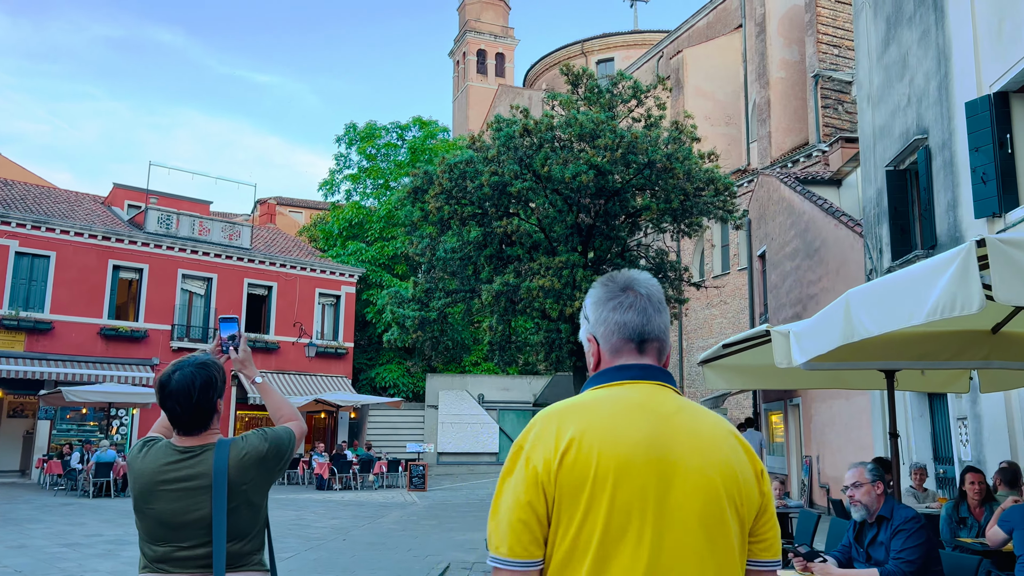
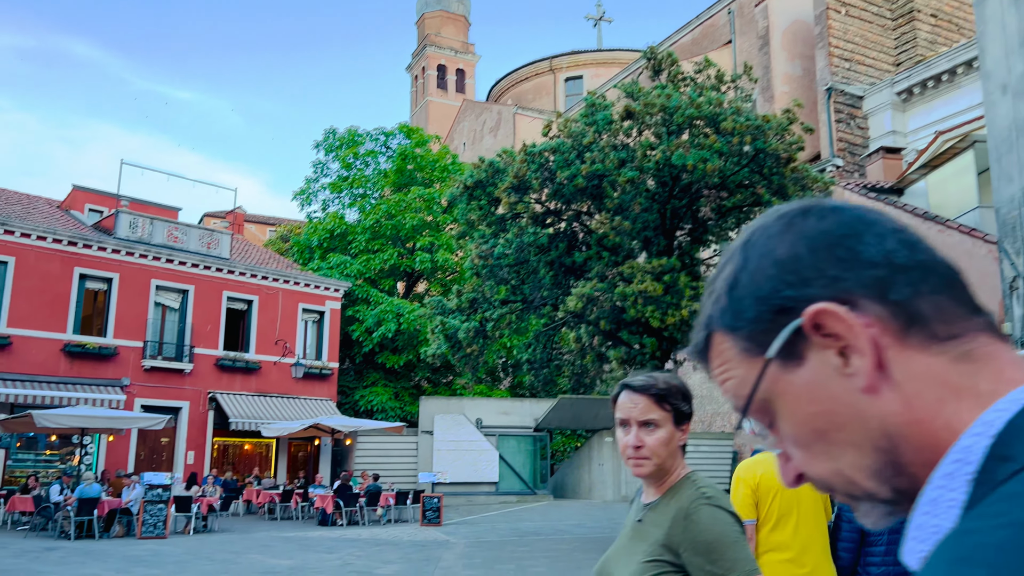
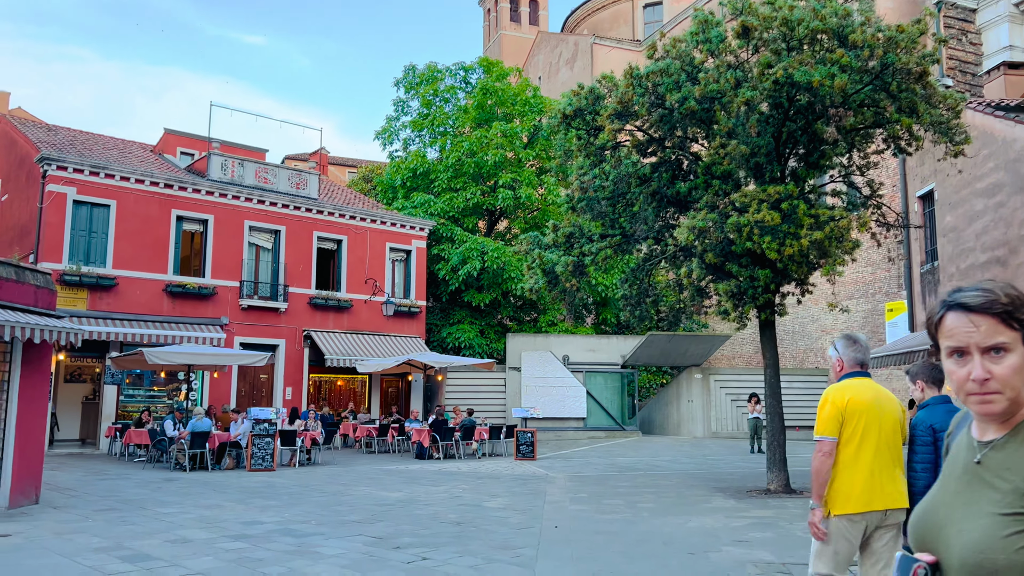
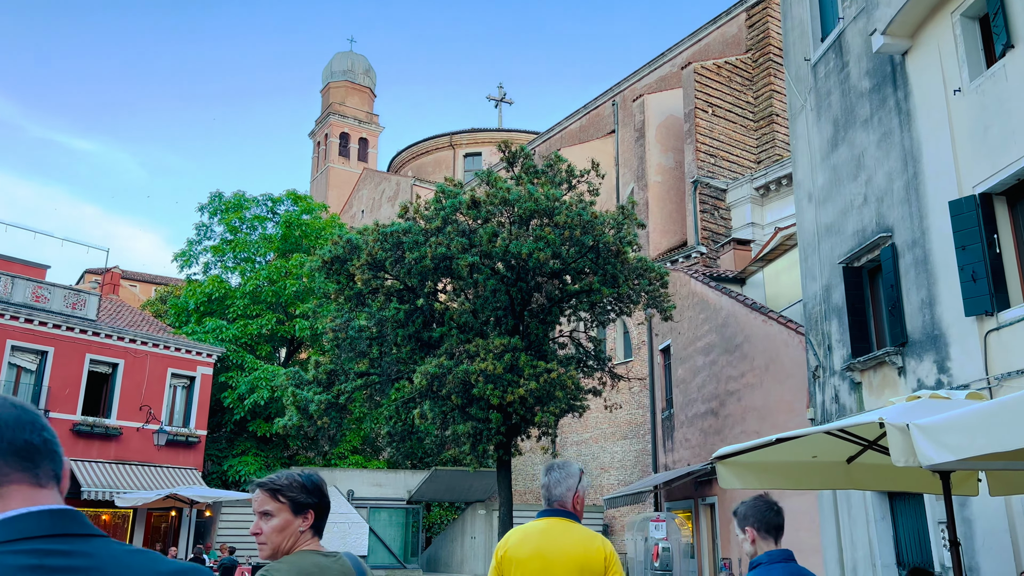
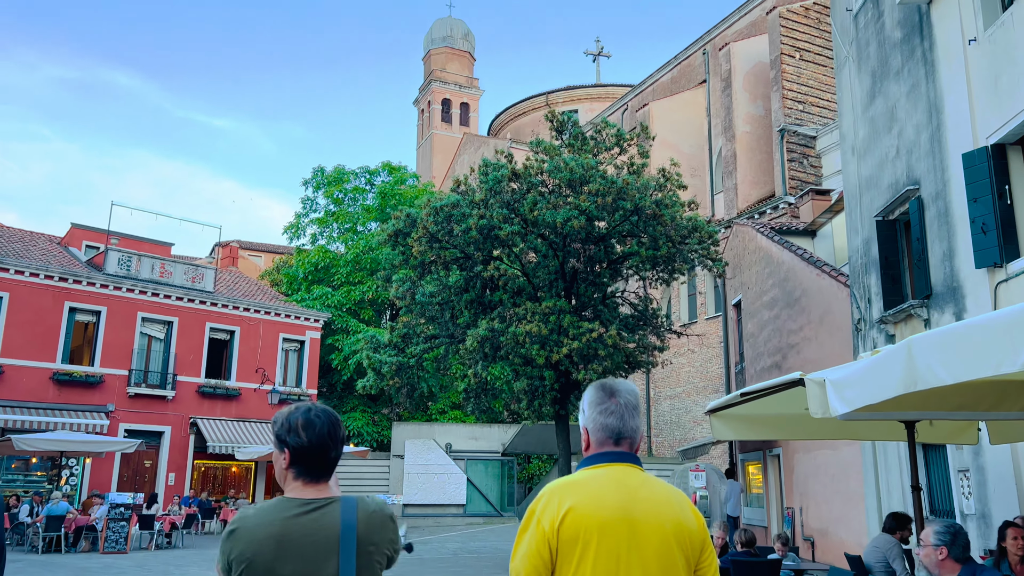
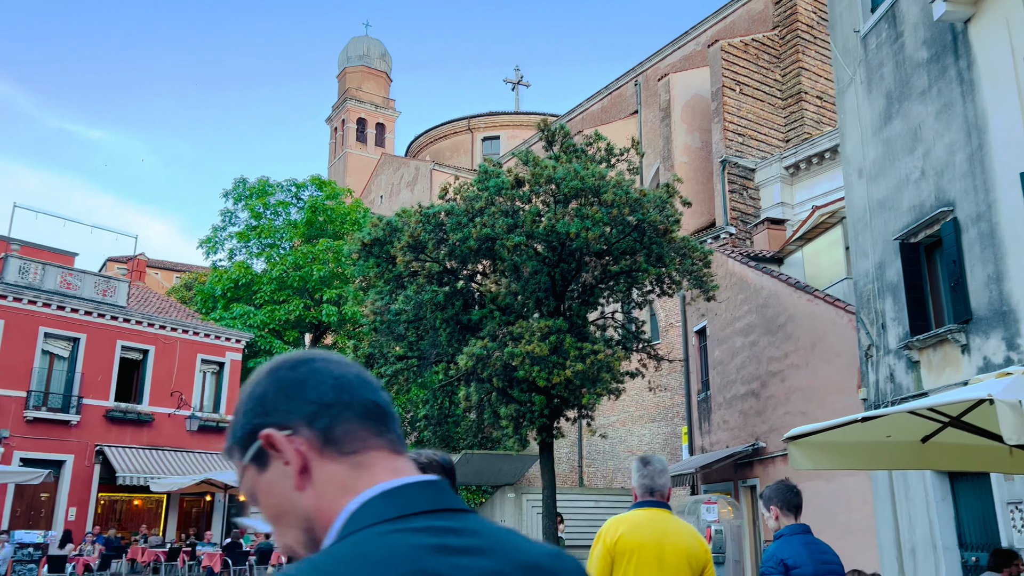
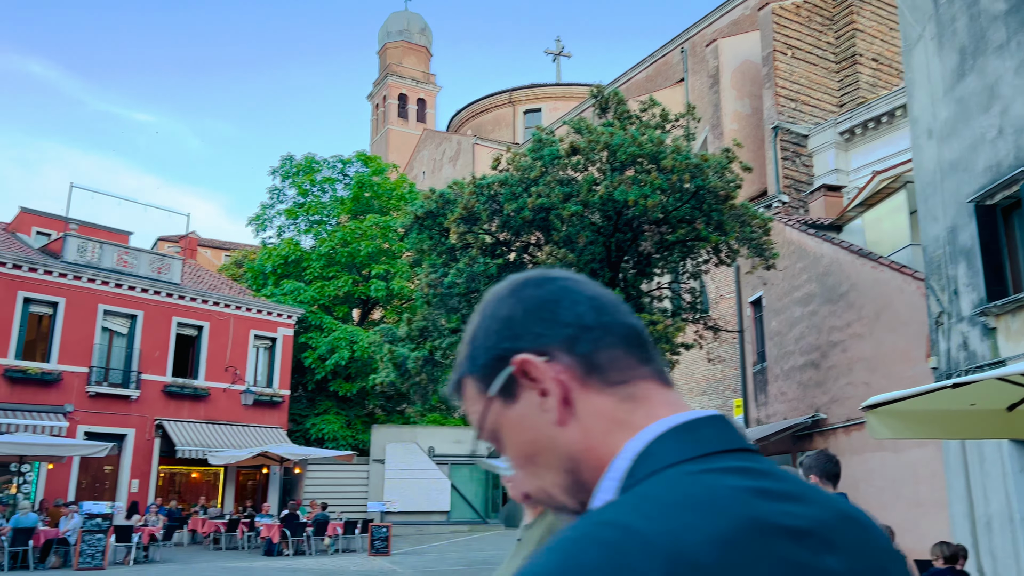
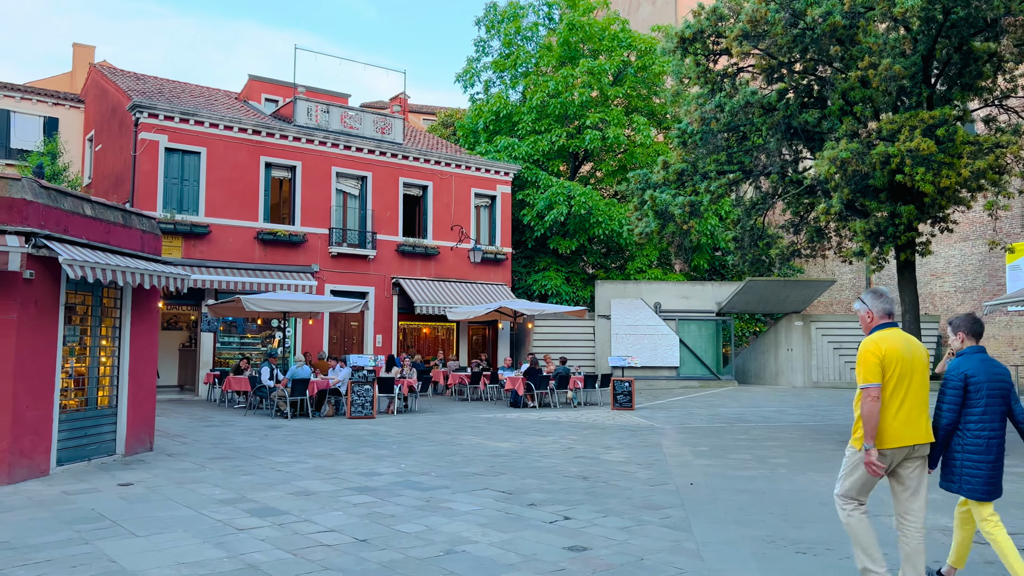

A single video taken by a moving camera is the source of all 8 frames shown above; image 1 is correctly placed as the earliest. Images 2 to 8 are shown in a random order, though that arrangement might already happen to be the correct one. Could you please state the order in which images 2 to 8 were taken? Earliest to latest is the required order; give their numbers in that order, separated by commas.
5, 4, 6, 7, 2, 3, 8
